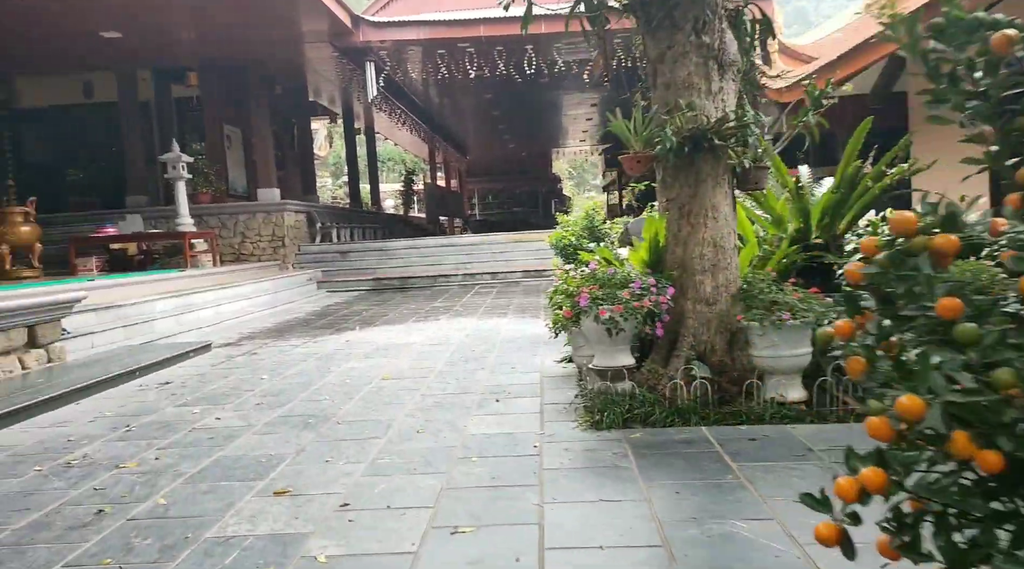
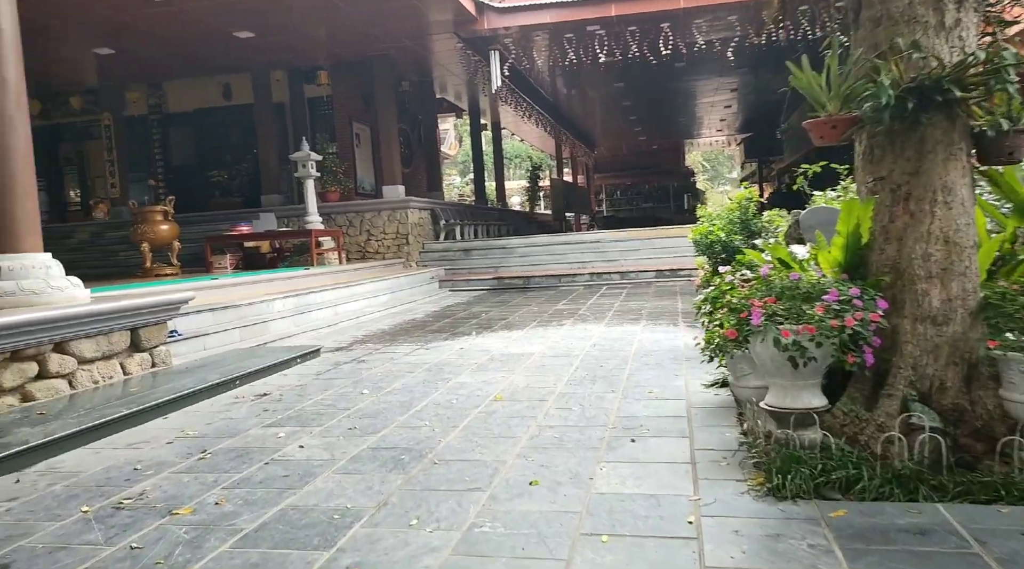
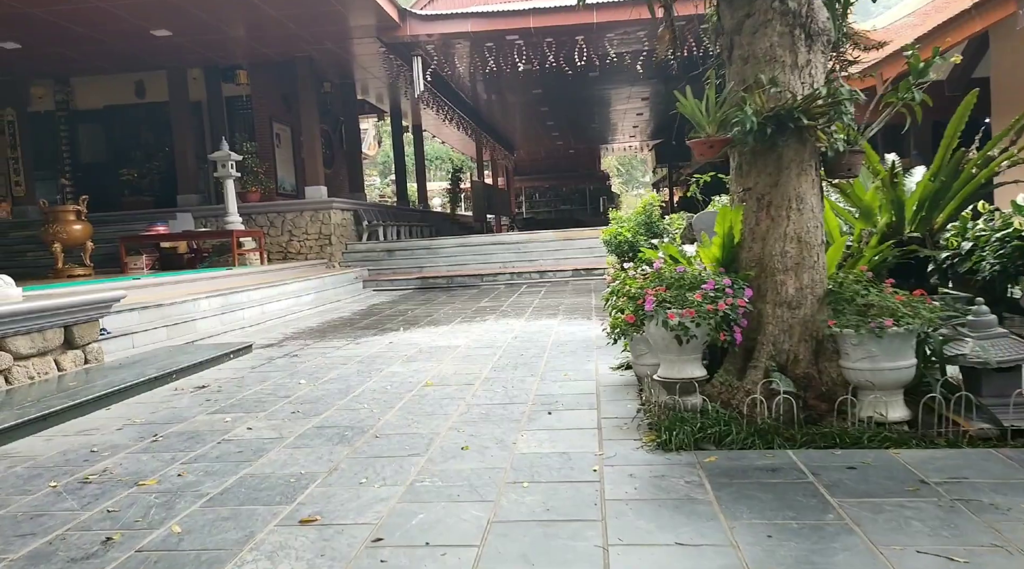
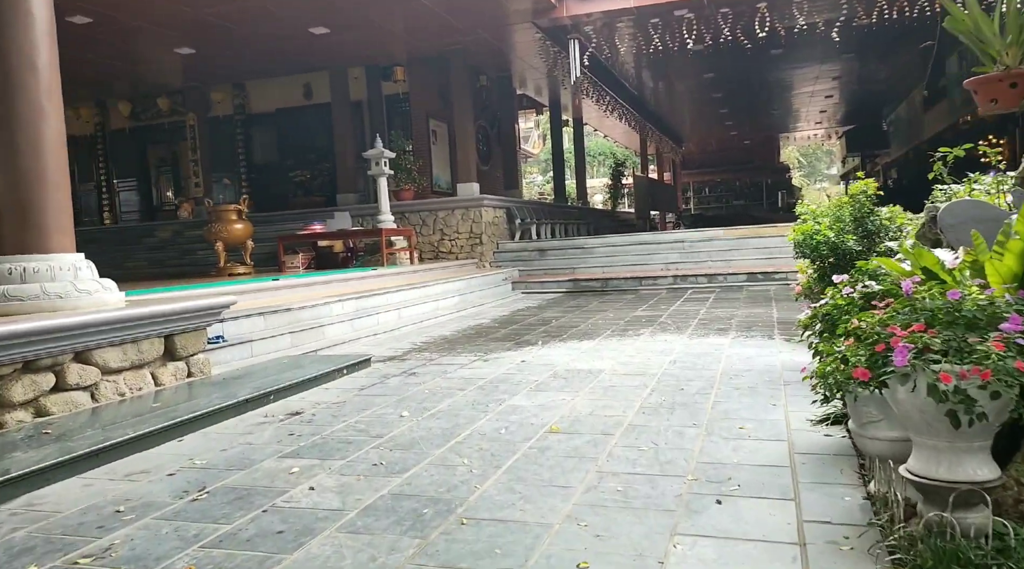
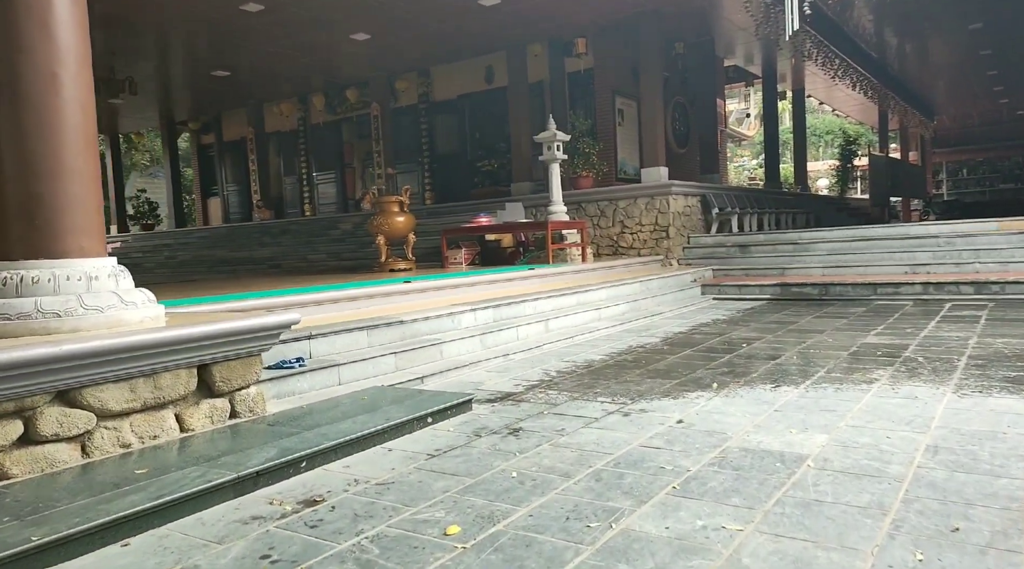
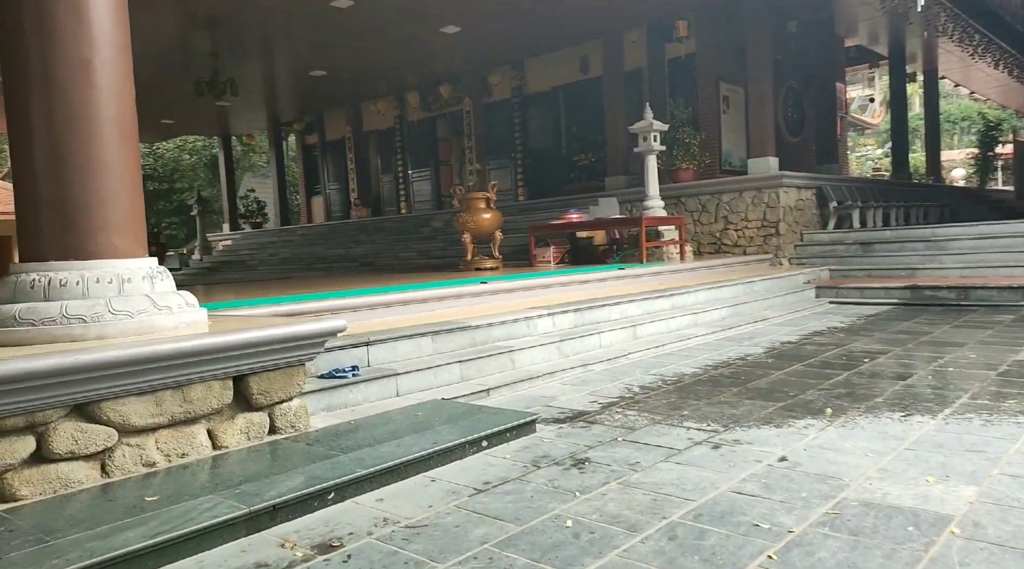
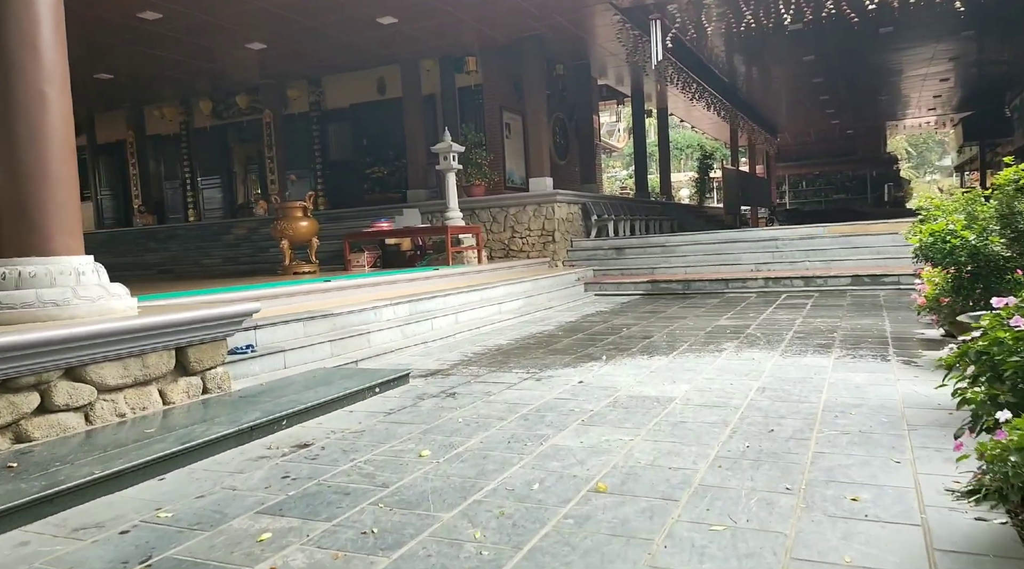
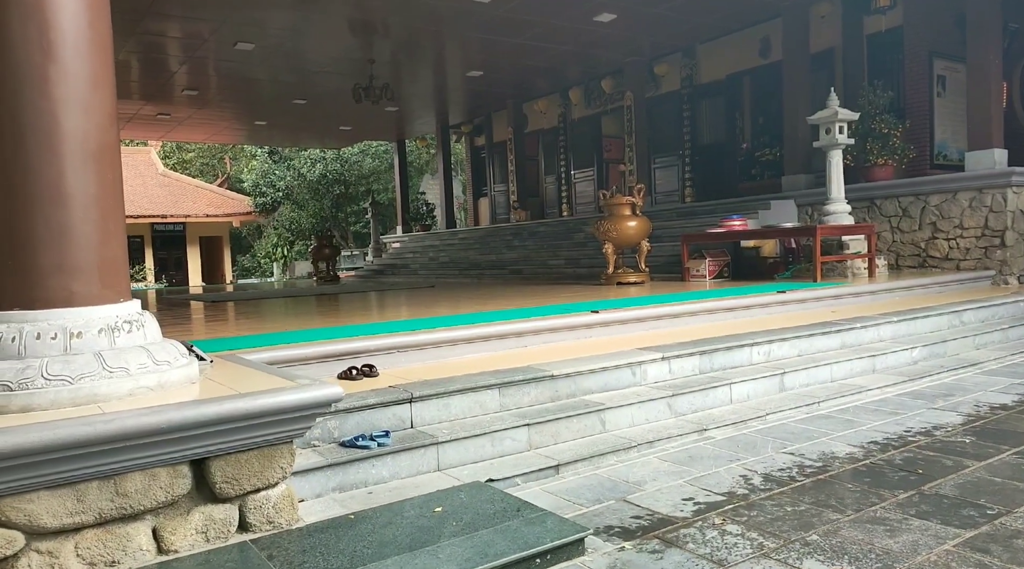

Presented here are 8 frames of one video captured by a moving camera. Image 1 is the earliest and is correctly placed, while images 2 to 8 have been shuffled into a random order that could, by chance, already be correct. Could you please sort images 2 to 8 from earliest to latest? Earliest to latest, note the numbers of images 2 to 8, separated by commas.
3, 2, 4, 7, 5, 6, 8
